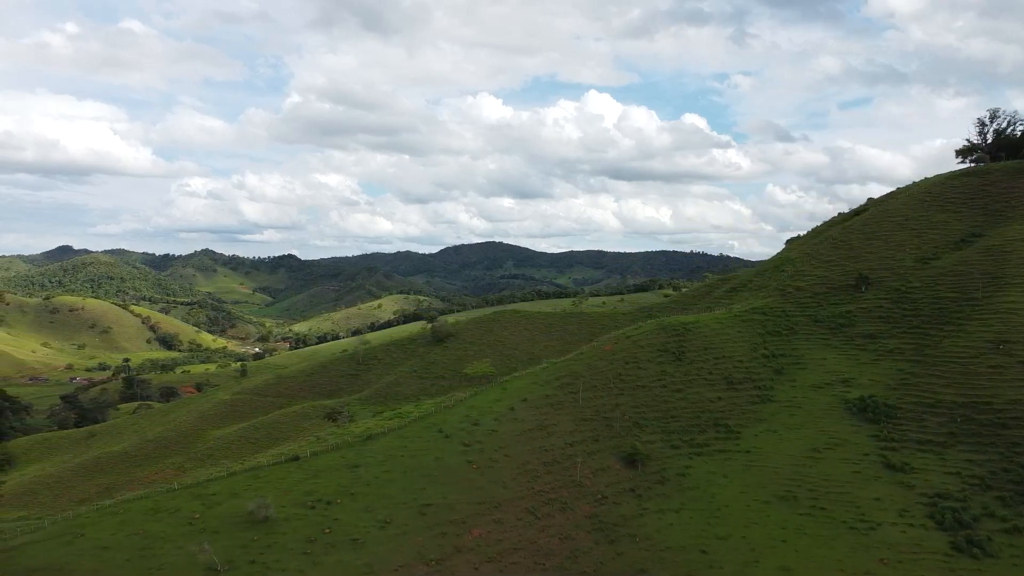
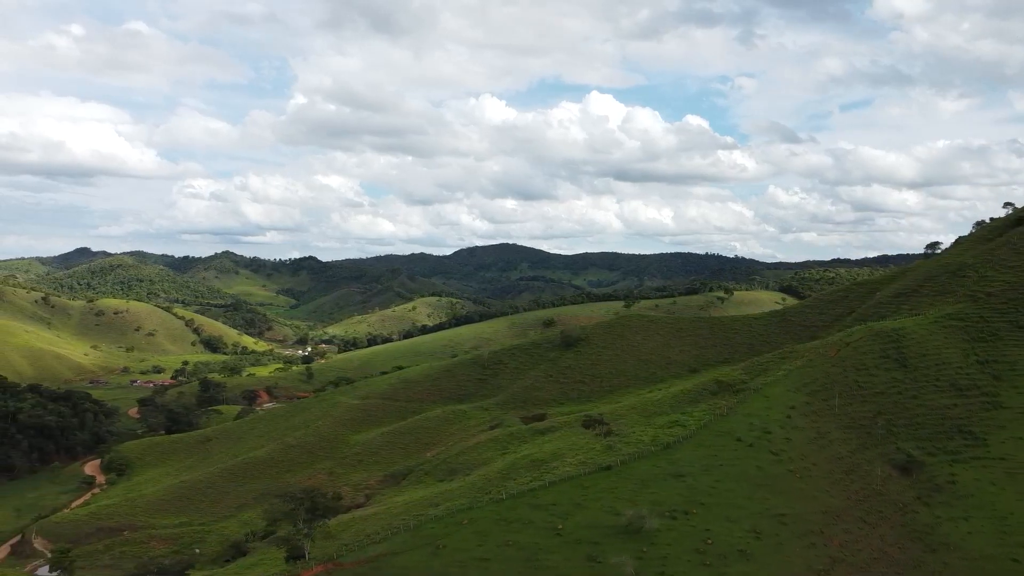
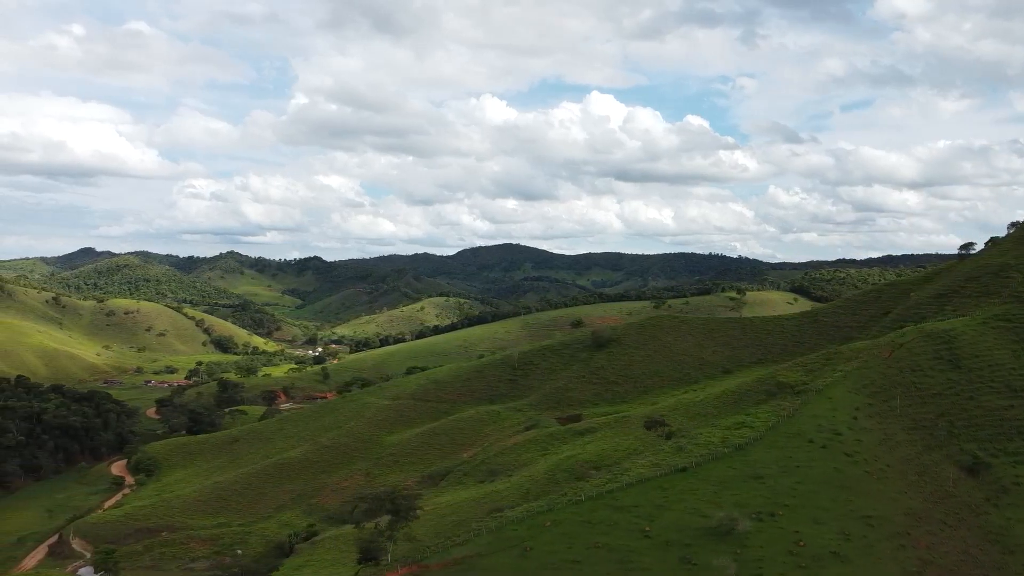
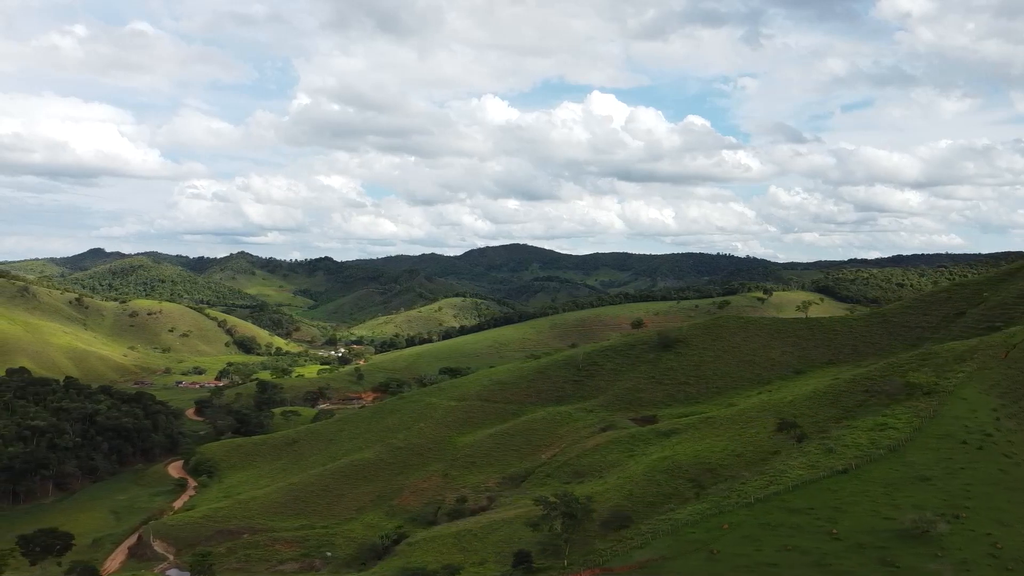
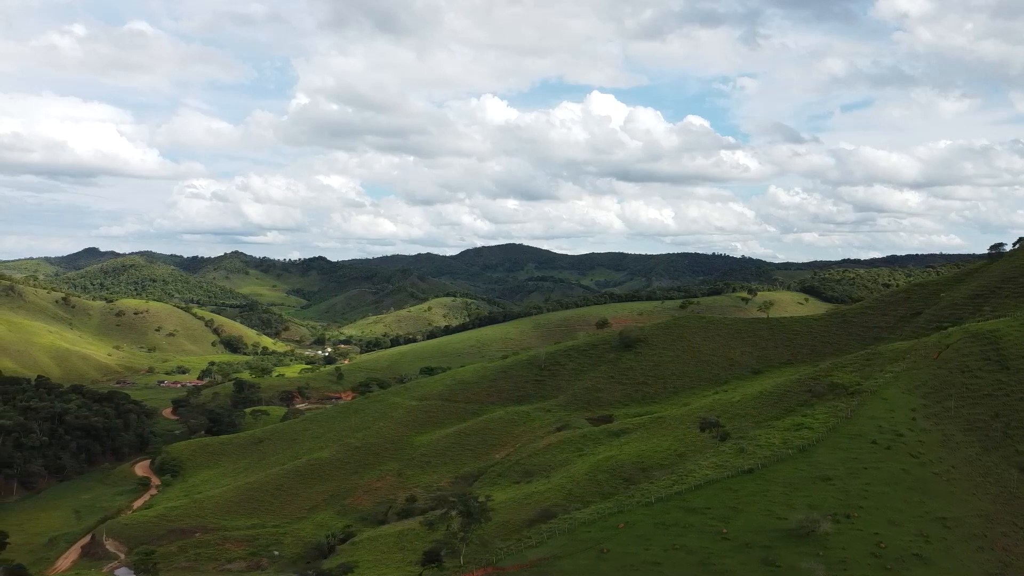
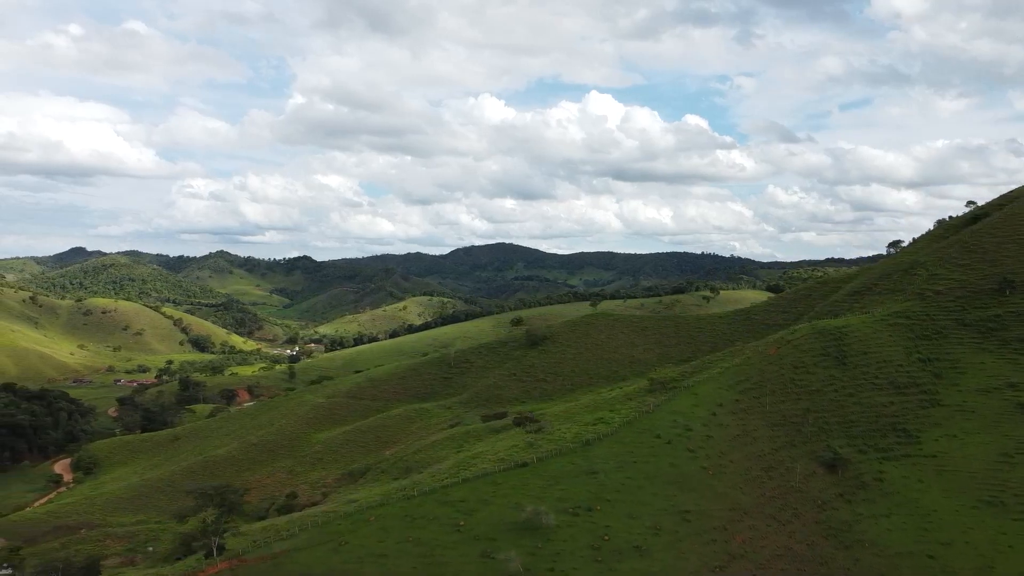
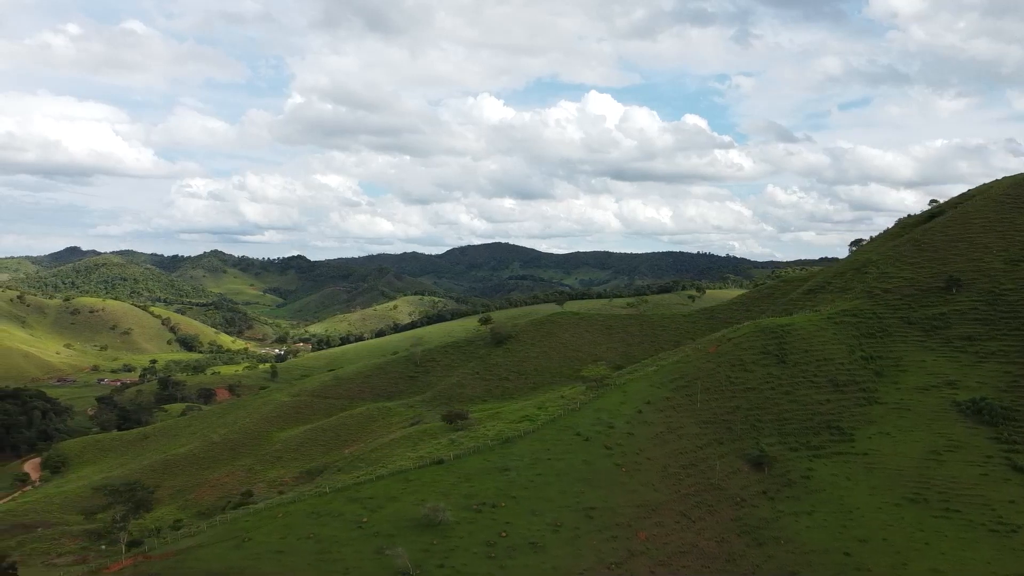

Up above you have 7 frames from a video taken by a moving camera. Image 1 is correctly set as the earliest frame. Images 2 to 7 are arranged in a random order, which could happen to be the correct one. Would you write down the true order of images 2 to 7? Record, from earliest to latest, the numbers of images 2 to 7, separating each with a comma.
7, 6, 2, 3, 5, 4
